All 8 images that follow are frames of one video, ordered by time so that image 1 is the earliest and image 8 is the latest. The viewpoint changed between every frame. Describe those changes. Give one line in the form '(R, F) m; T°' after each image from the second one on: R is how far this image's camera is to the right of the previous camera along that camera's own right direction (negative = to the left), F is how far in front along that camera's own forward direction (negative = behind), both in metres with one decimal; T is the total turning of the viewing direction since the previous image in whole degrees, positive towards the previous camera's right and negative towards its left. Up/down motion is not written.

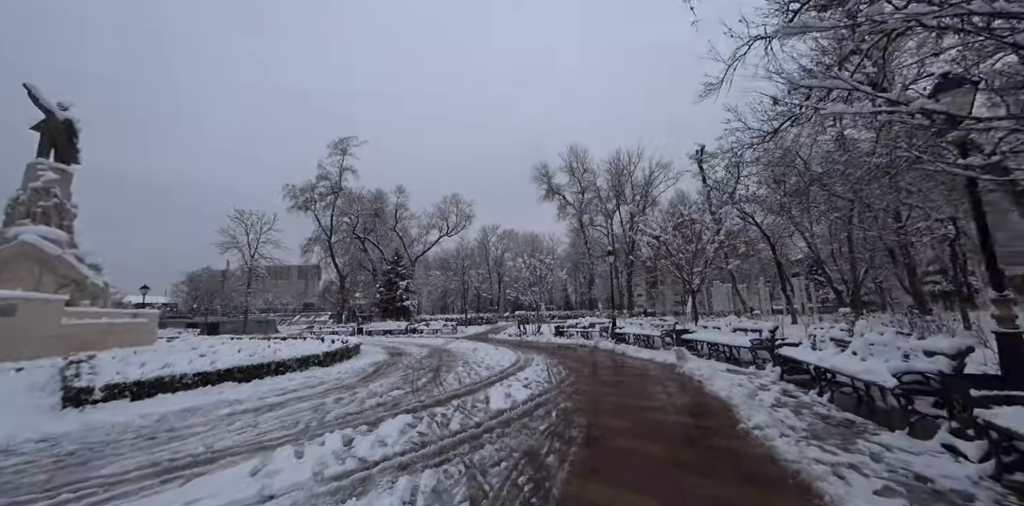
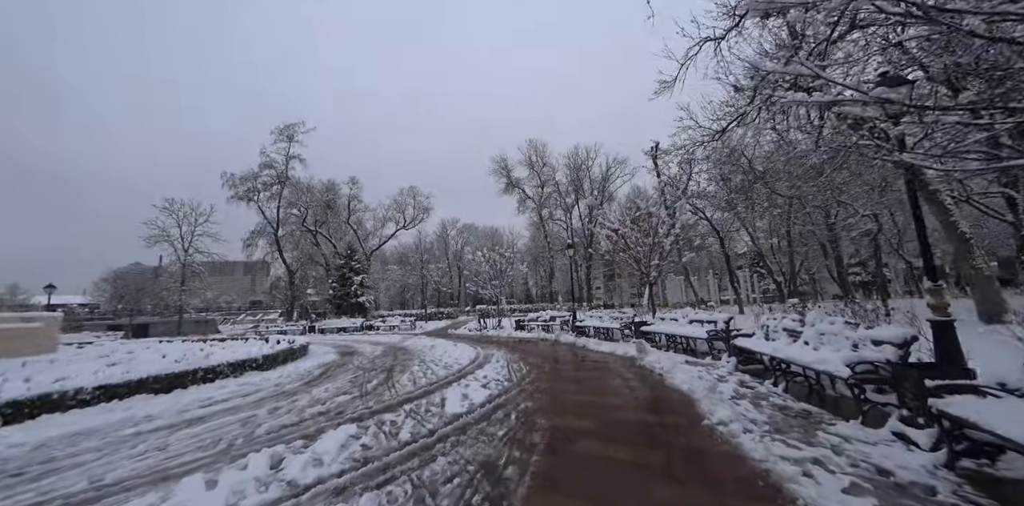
(0.0, +0.3) m; +6°
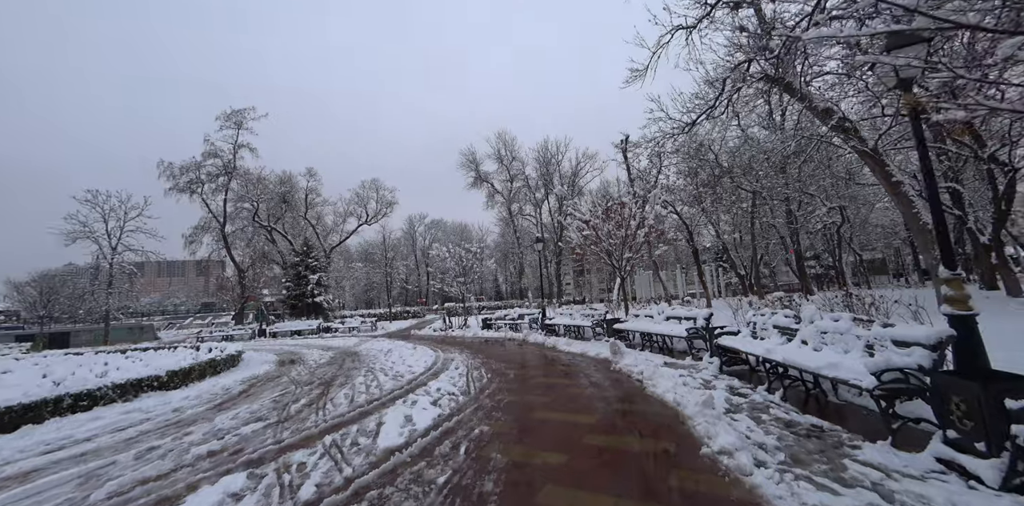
(+0.2, +0.9) m; +4°
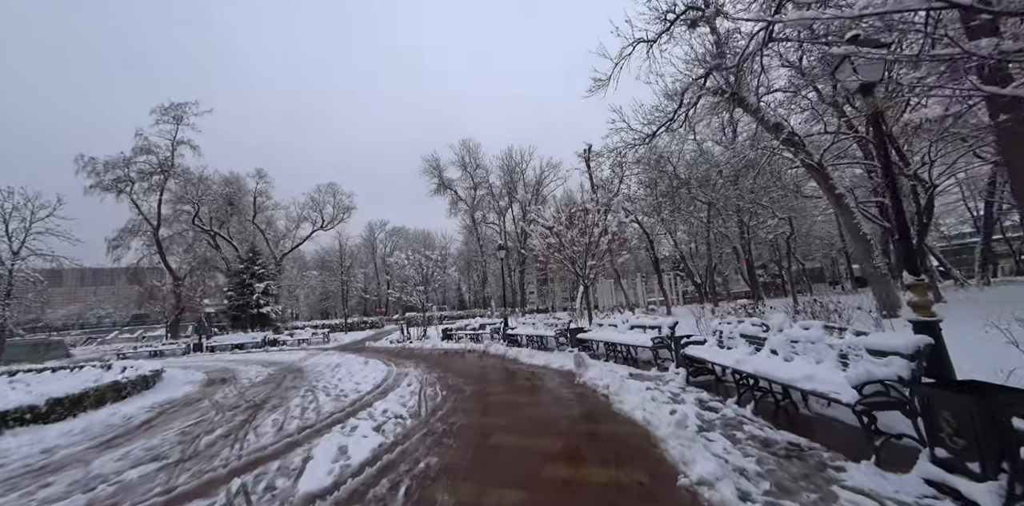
(+0.1, +0.4) m; +5°
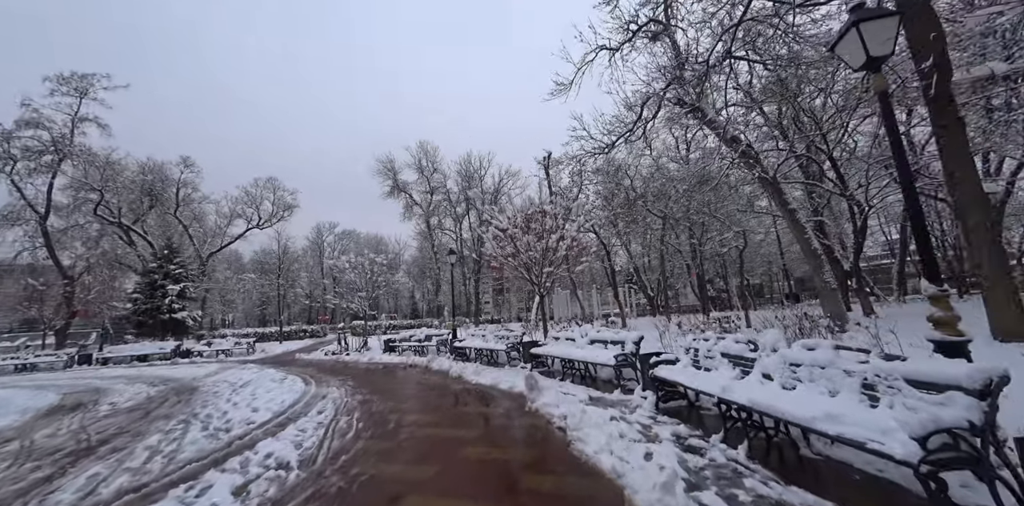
(+0.2, +1.0) m; +6°
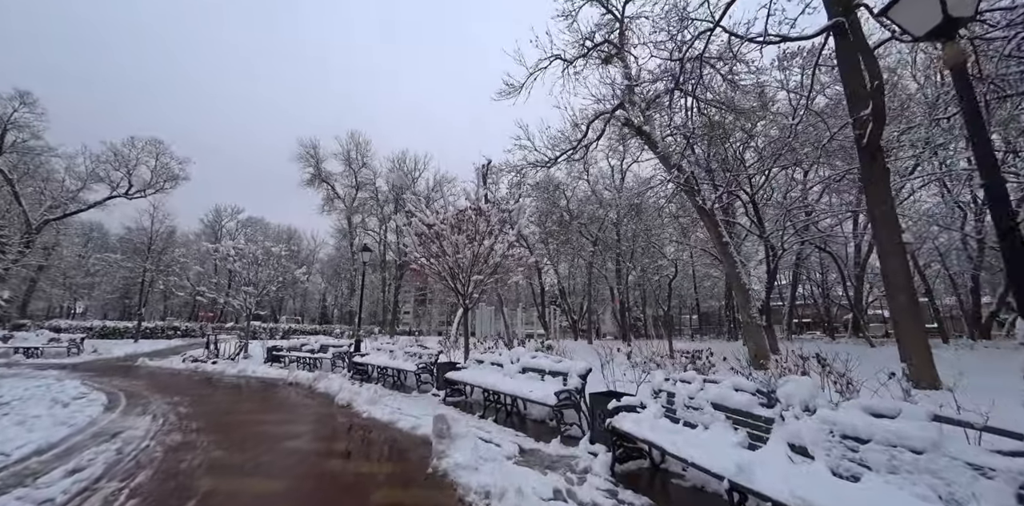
(+0.1, +1.5) m; +11°
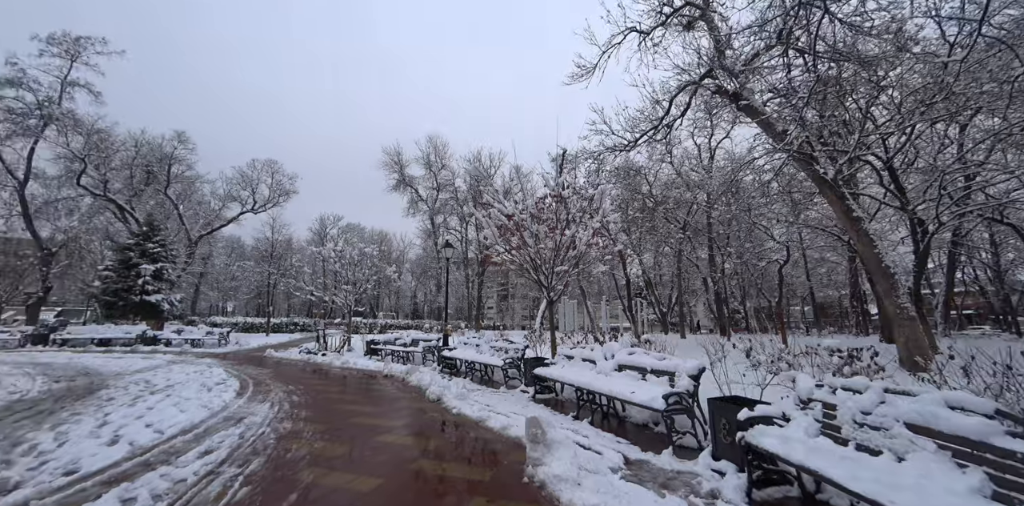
(-0.1, +0.4) m; -12°
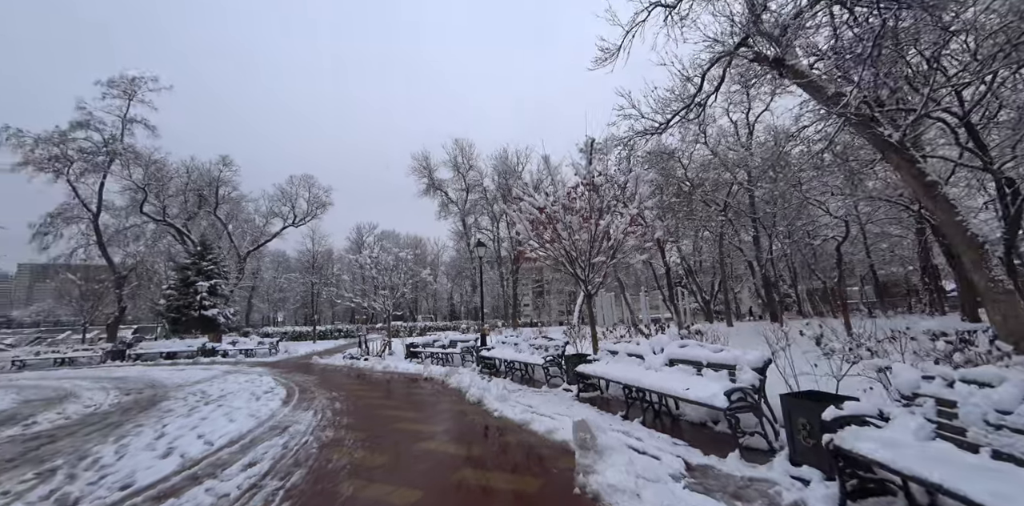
(0.0, +0.3) m; -5°
